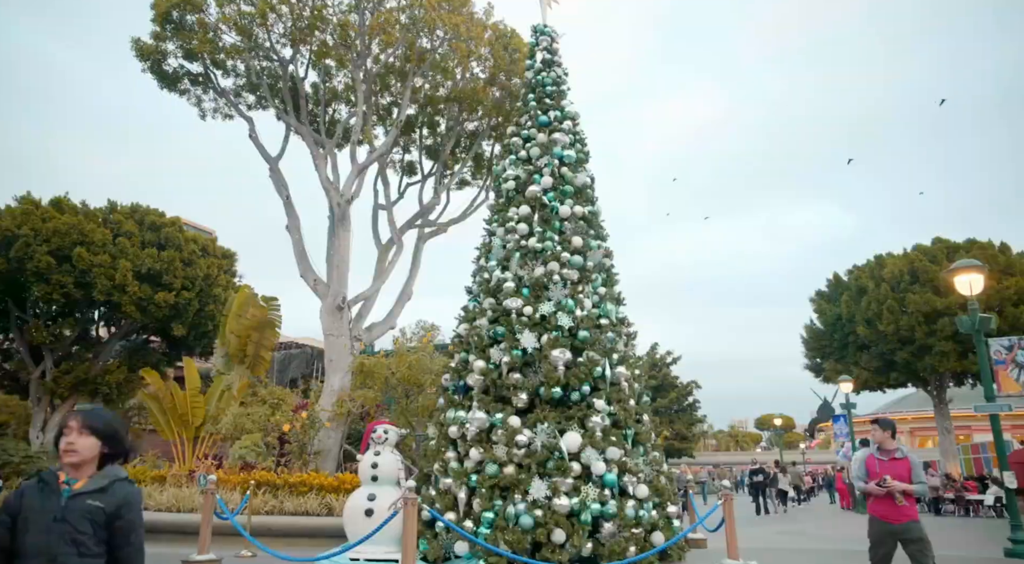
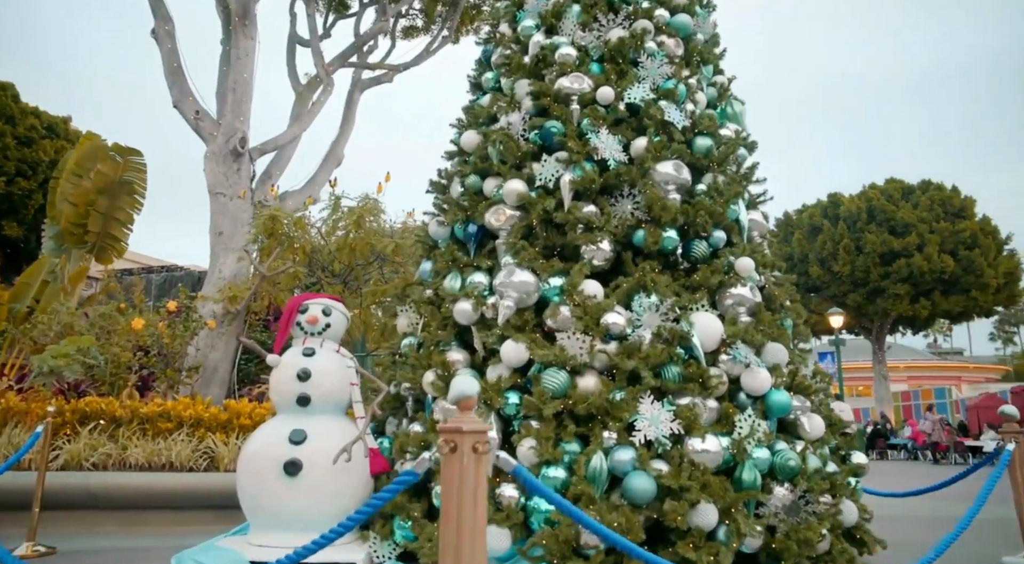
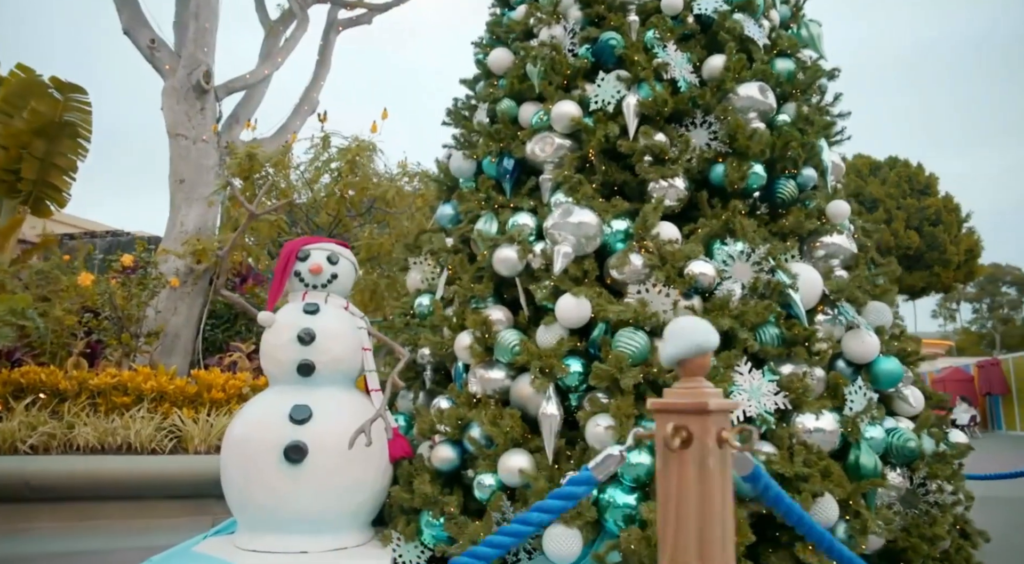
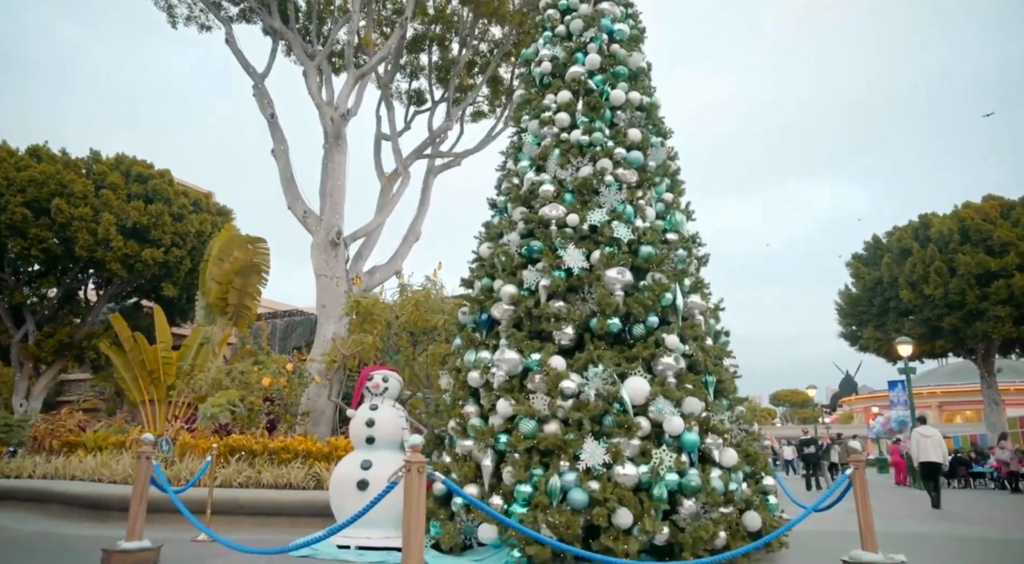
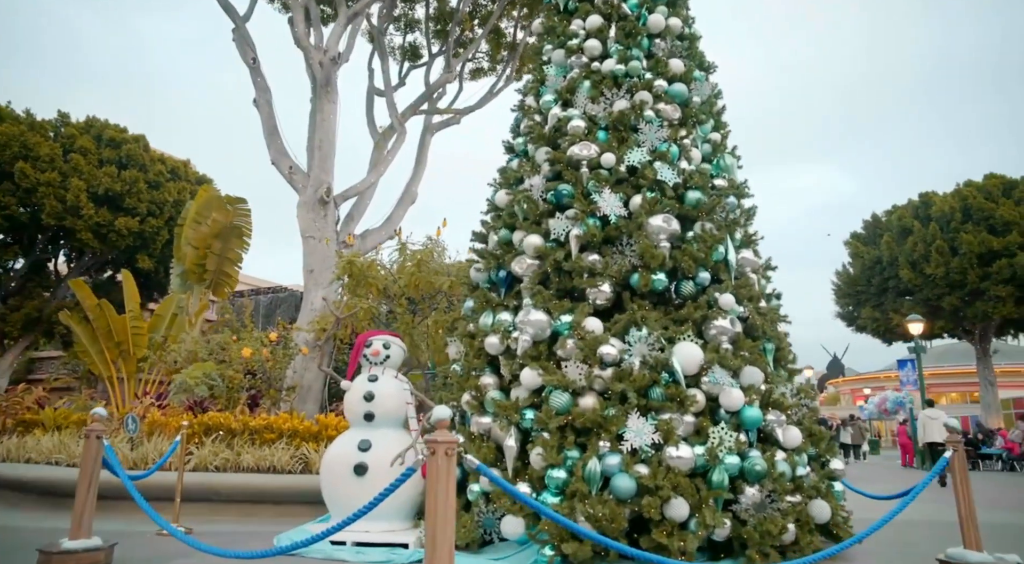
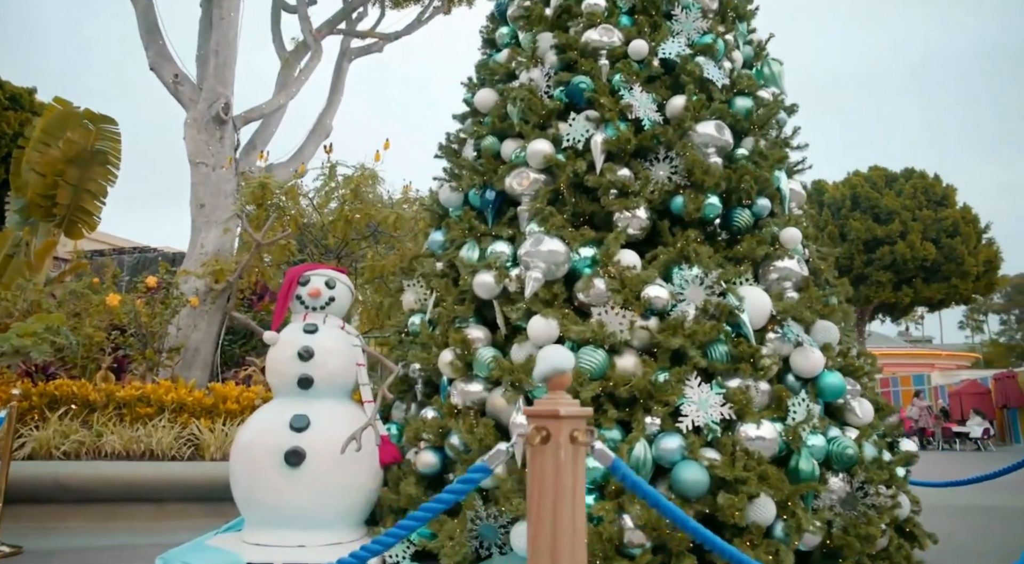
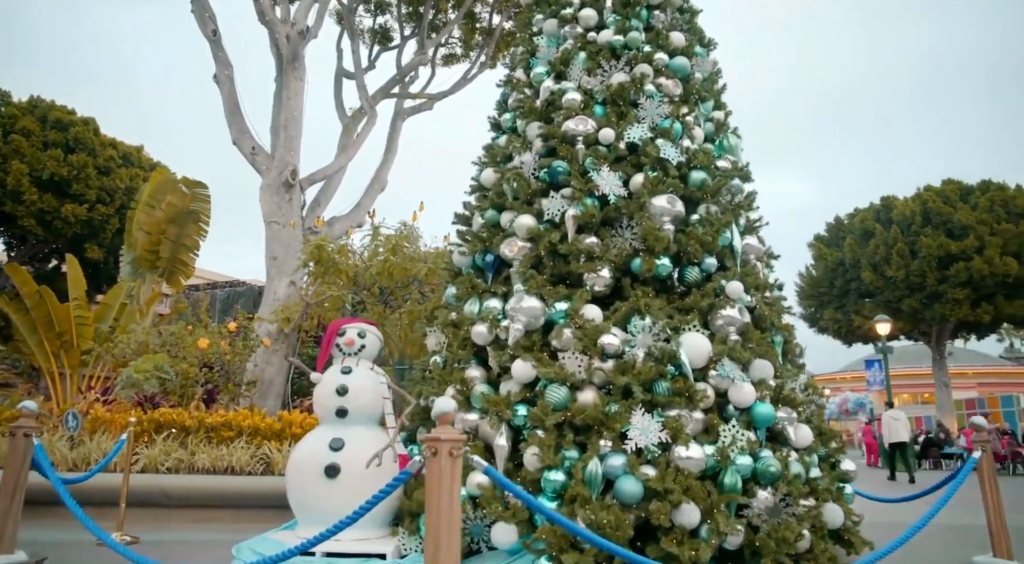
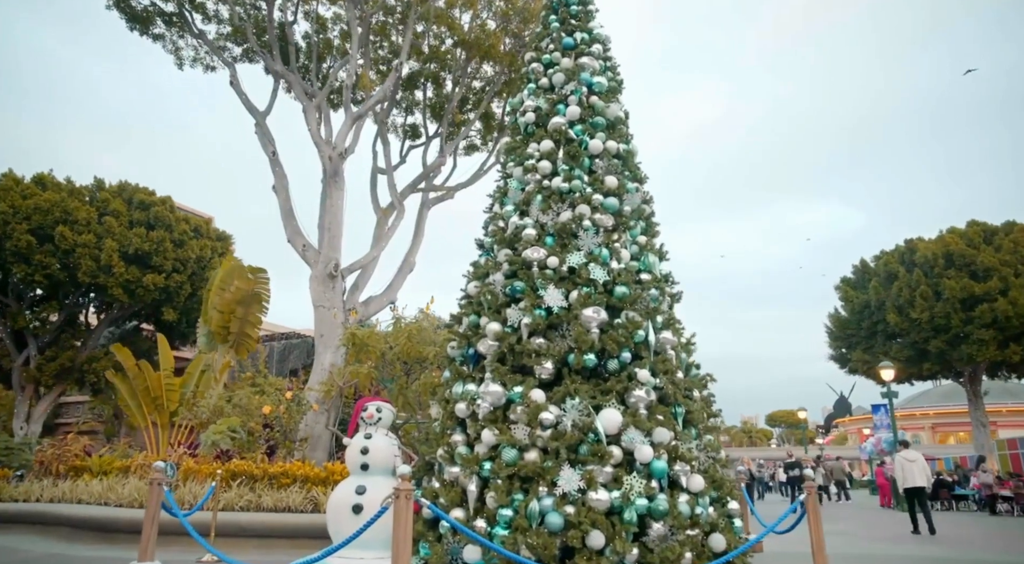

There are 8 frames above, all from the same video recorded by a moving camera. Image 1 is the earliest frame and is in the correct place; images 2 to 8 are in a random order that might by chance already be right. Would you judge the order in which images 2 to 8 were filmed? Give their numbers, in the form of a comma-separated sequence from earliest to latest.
8, 4, 5, 7, 2, 6, 3
